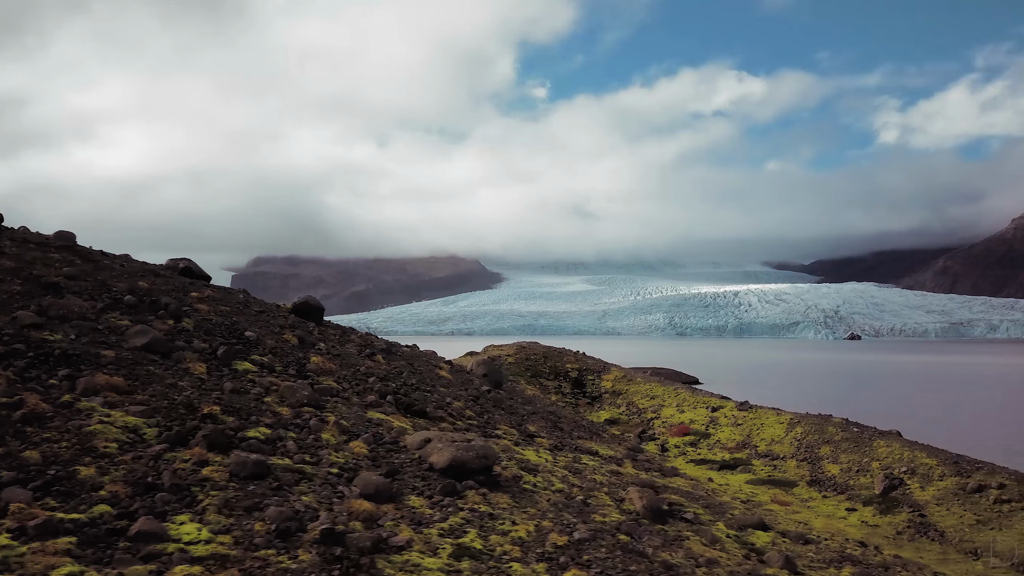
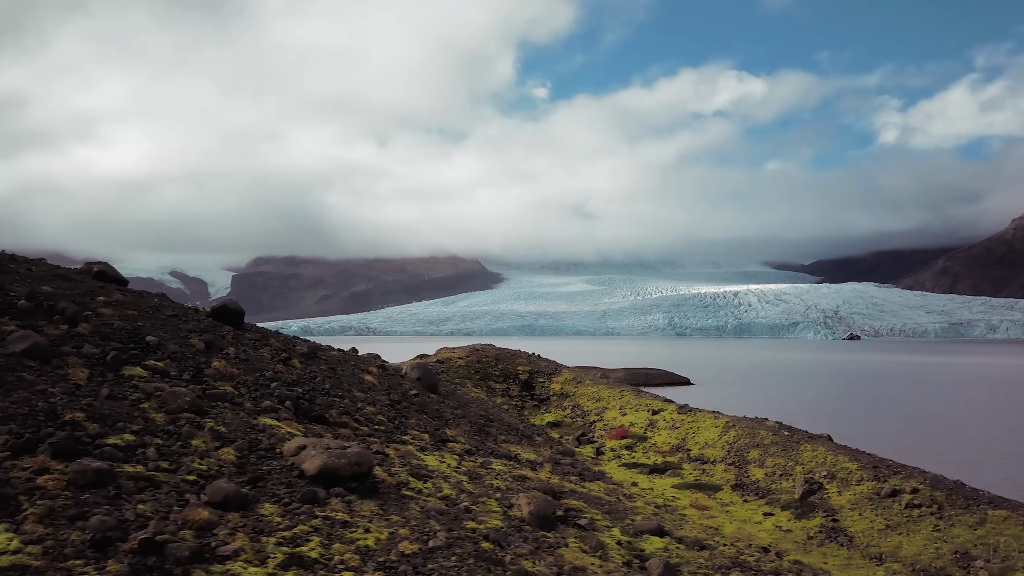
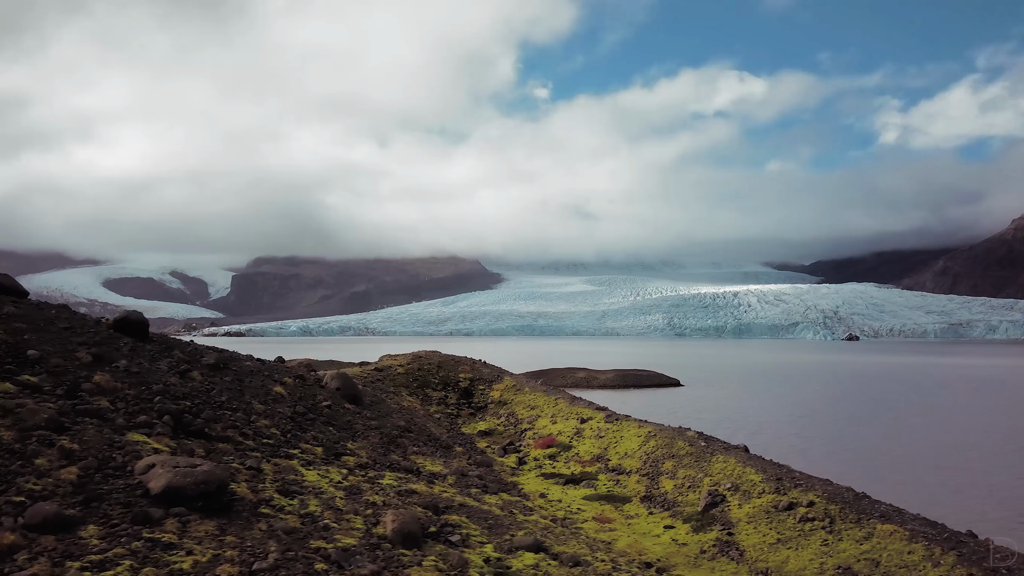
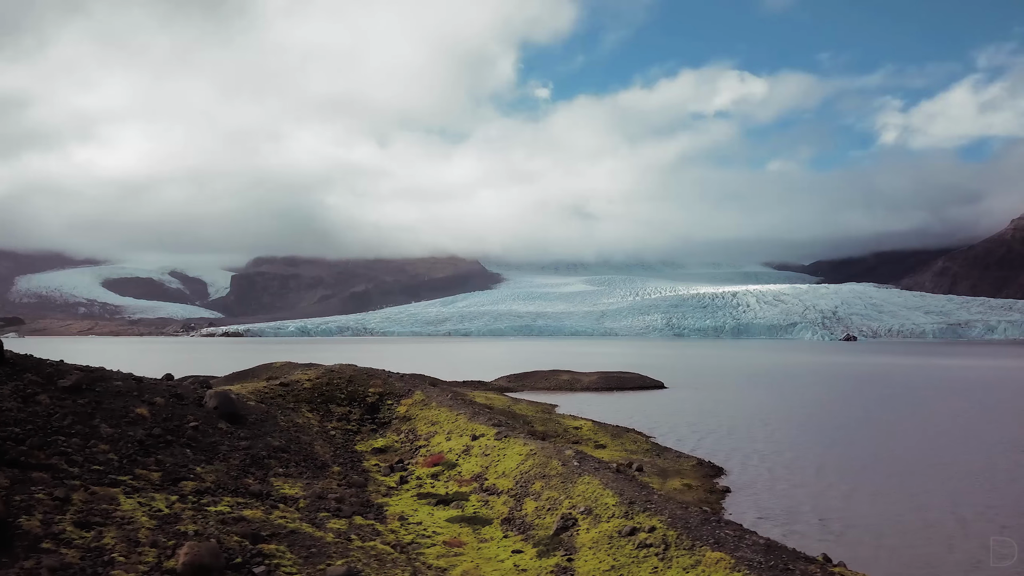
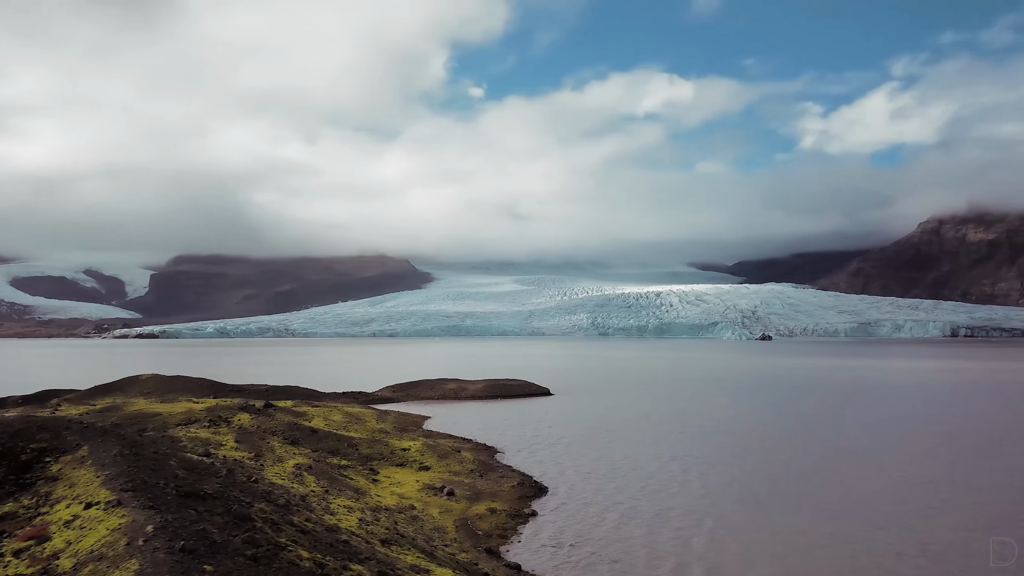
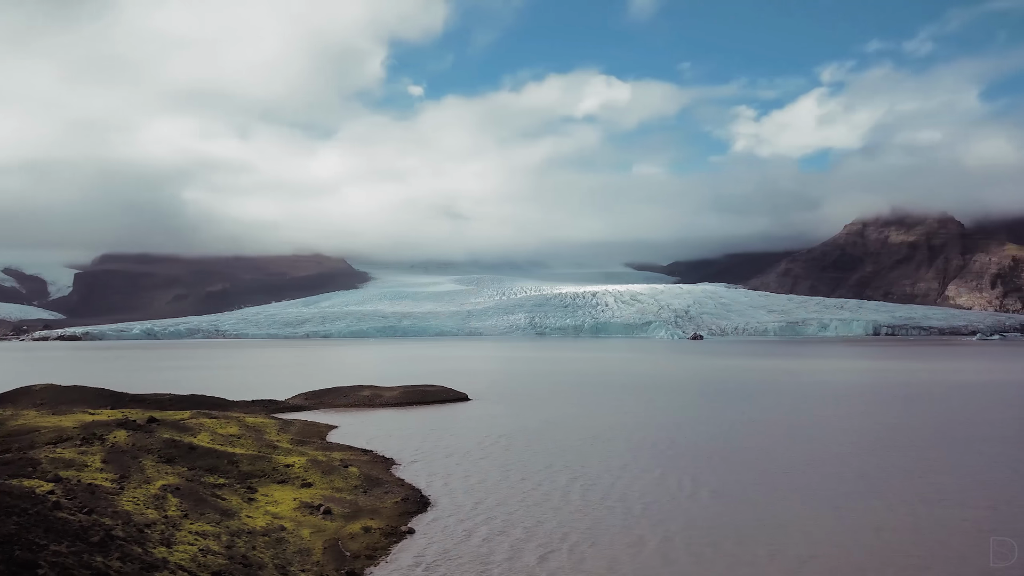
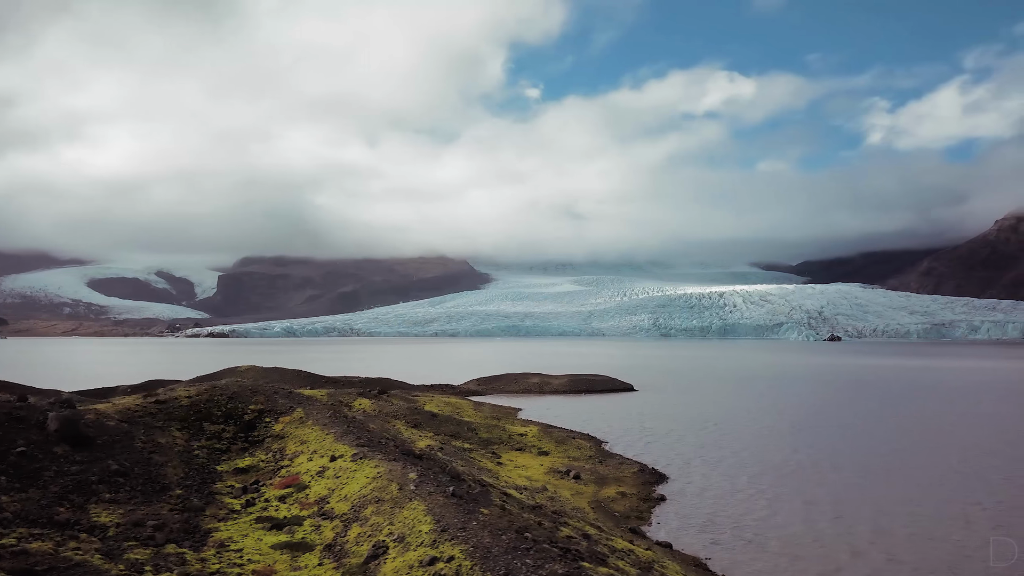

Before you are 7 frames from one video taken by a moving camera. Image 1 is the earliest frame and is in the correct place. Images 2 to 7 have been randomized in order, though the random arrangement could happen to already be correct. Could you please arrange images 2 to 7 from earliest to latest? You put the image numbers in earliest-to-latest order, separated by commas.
2, 3, 4, 7, 5, 6
